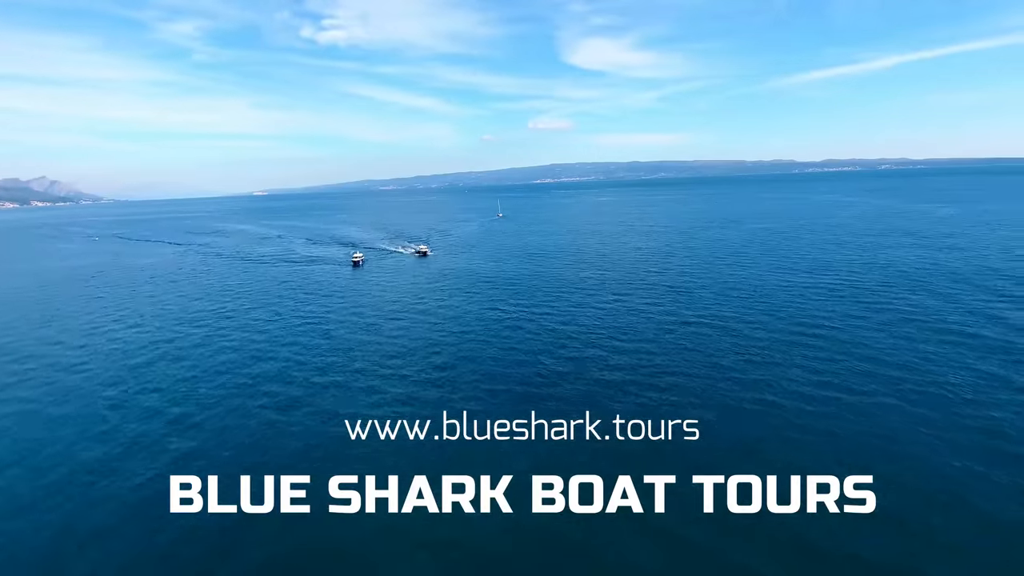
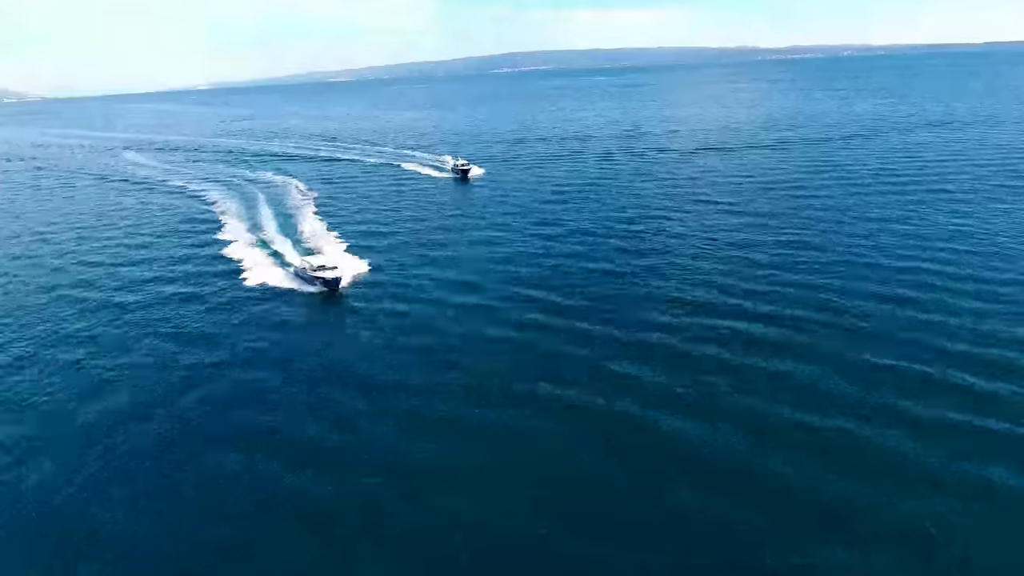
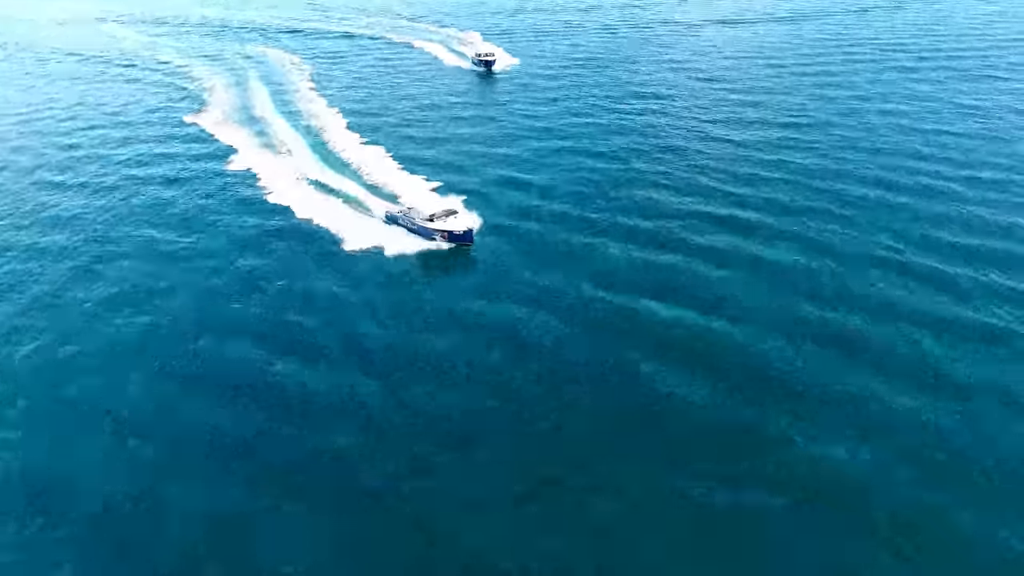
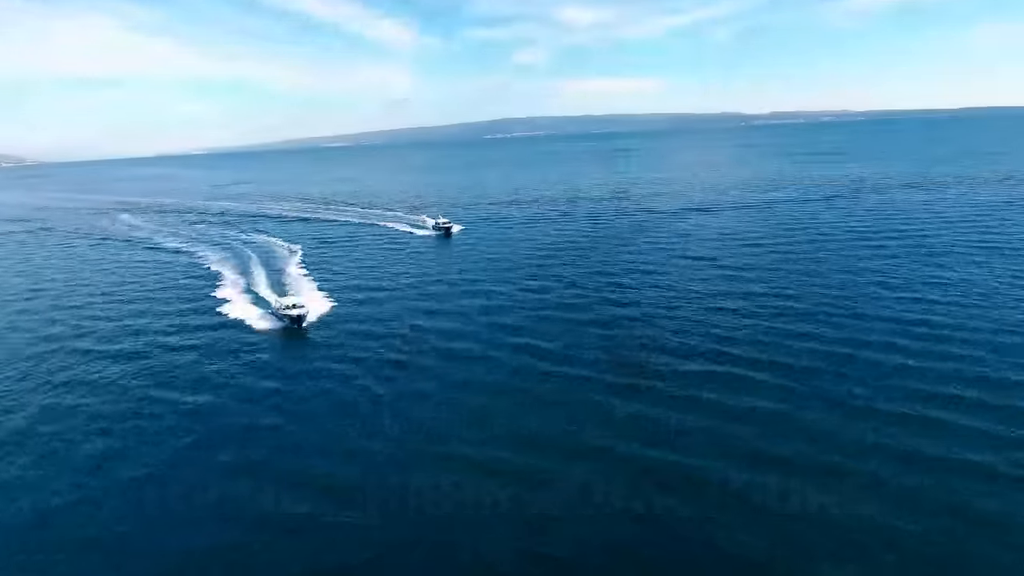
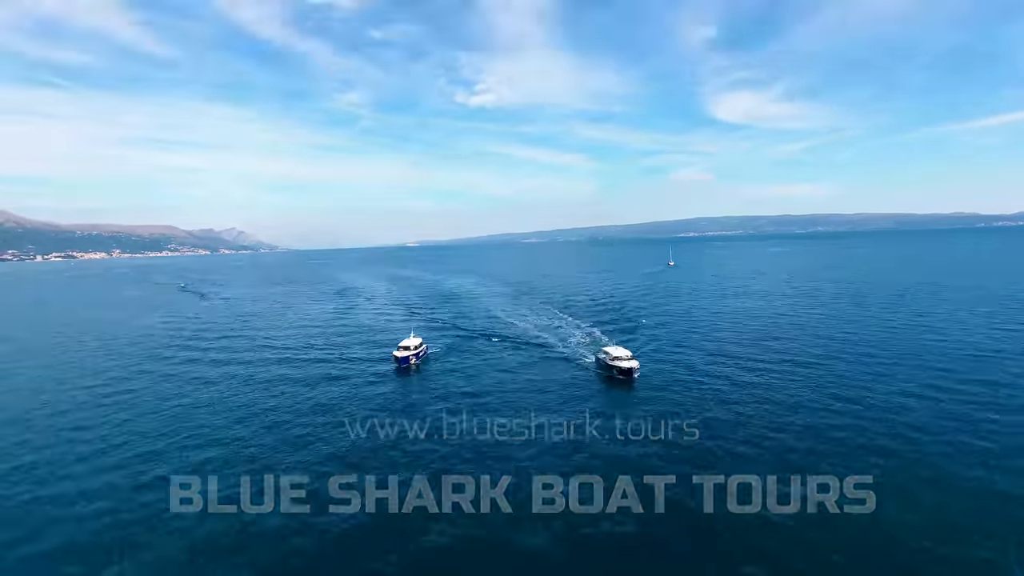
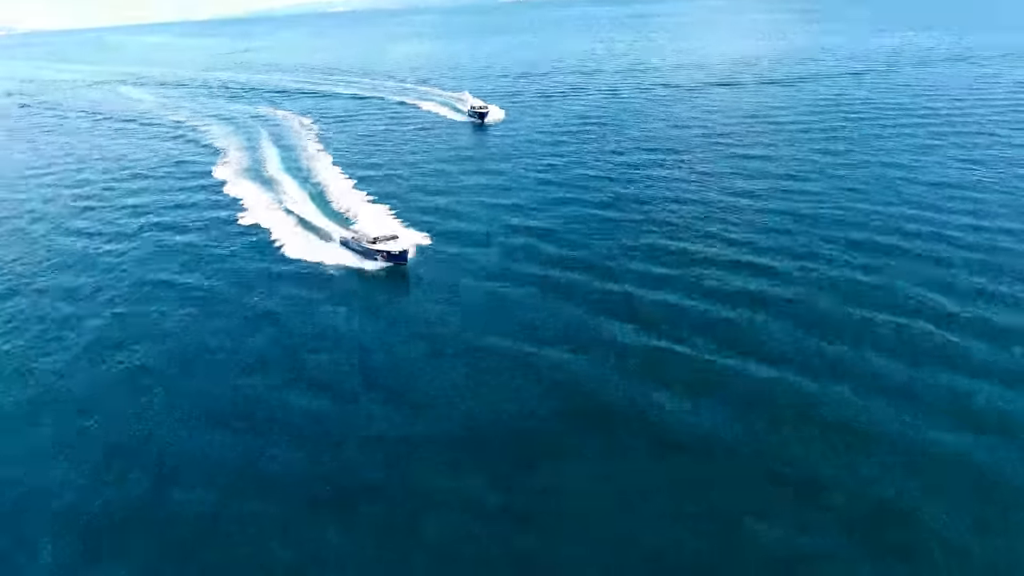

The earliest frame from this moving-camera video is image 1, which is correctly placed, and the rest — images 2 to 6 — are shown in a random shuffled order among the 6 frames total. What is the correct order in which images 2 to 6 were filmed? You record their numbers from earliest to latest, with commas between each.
5, 4, 2, 6, 3
